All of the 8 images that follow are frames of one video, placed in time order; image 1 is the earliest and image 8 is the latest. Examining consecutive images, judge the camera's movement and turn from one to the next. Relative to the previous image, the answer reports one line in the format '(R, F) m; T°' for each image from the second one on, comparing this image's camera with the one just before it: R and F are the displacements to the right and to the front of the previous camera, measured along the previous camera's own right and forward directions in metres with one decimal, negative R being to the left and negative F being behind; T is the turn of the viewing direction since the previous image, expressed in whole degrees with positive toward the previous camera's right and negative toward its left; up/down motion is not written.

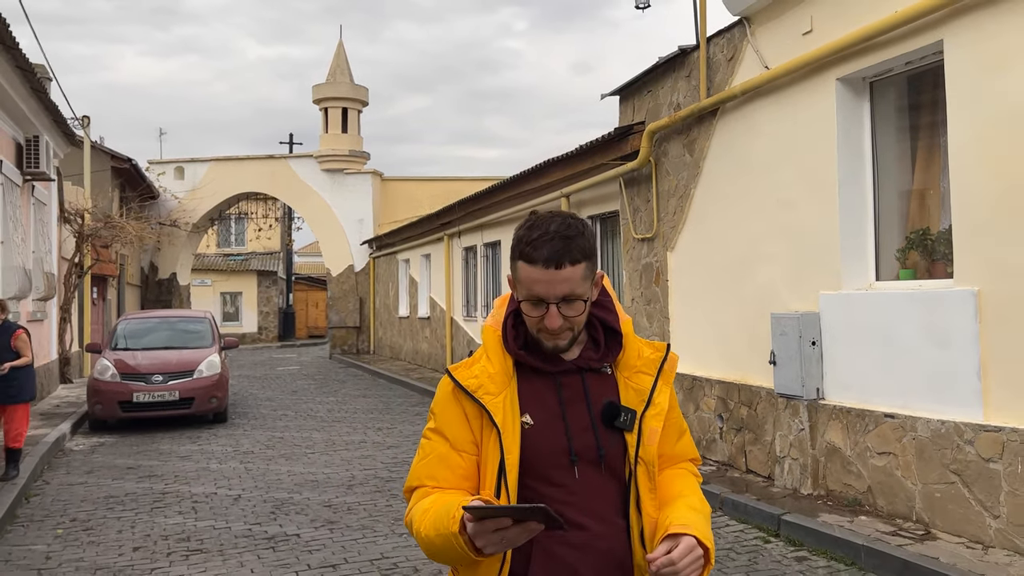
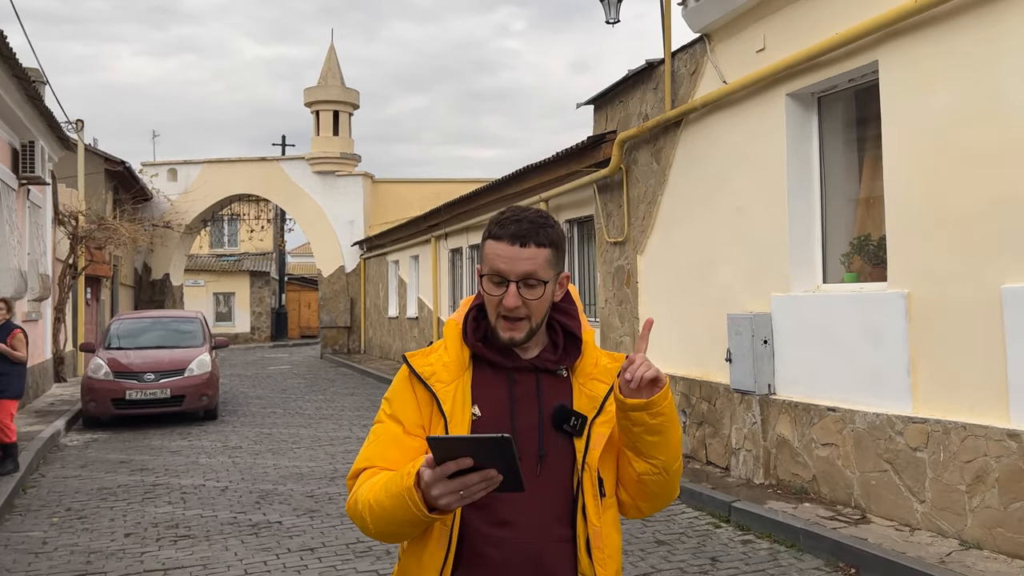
(+0.2, -0.4) m; 0°
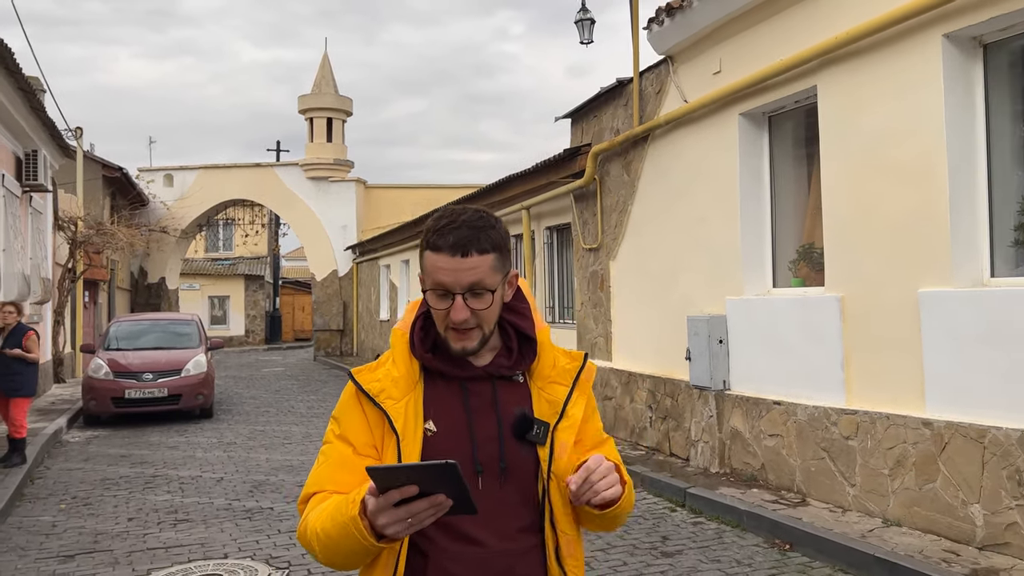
(+0.2, -0.5) m; 0°
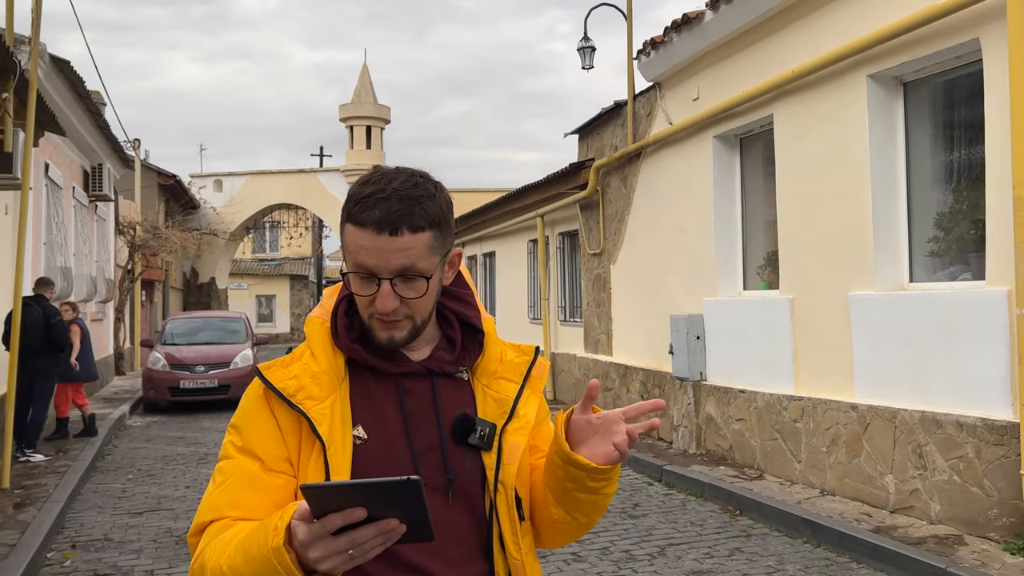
(+0.4, -1.0) m; -3°
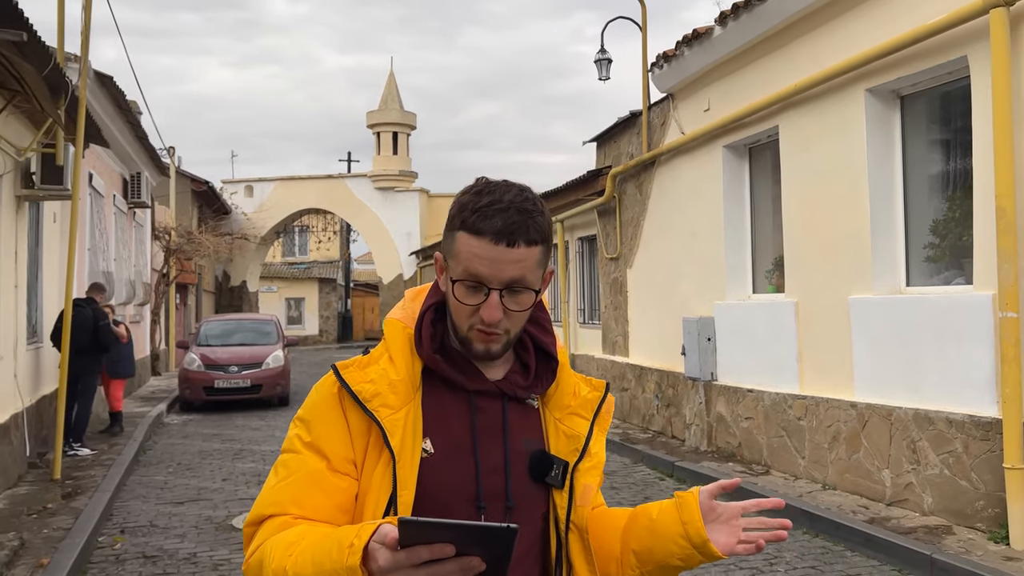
(+0.1, -0.4) m; -2°
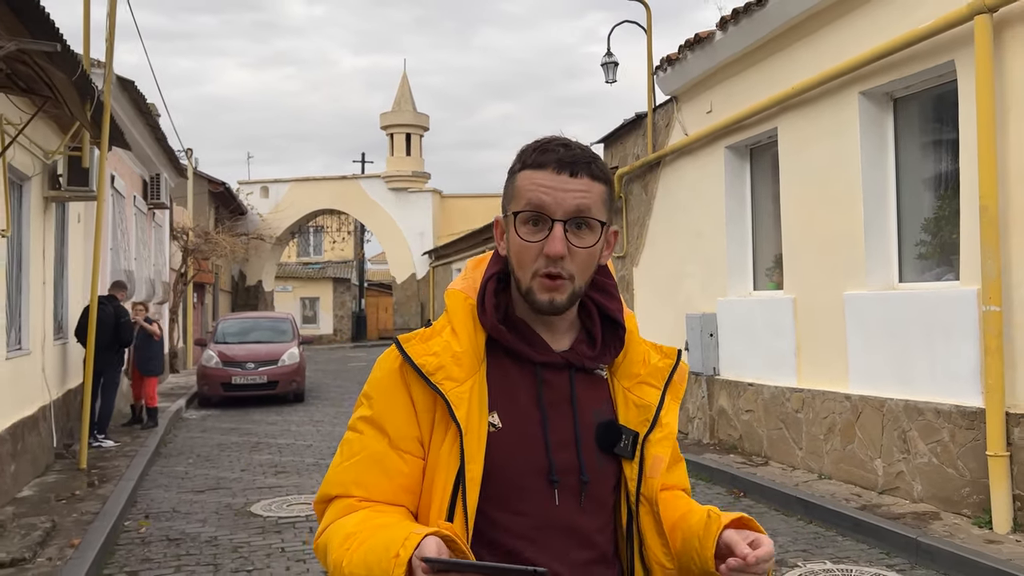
(+0.1, -0.3) m; -1°
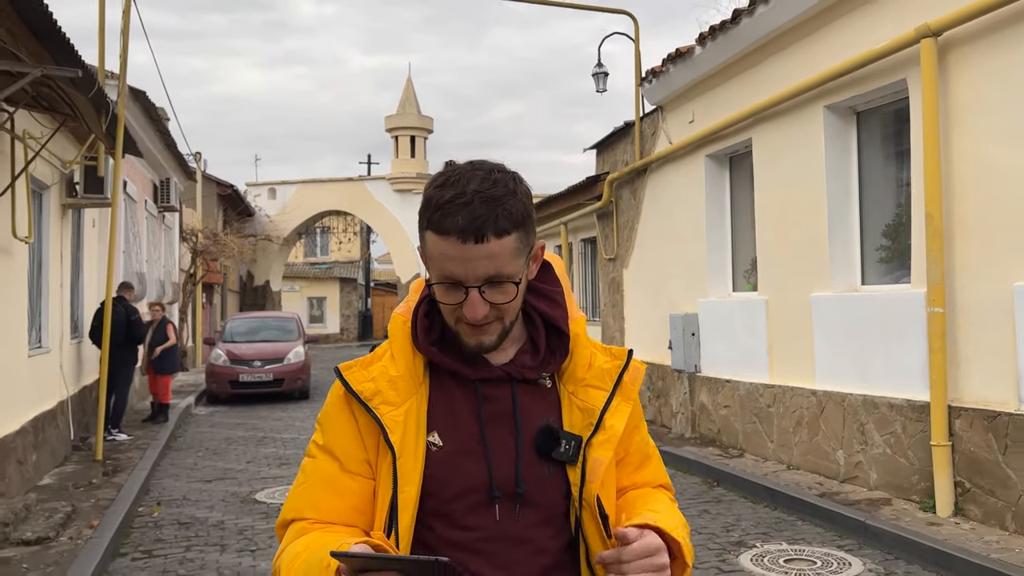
(+0.2, -0.4) m; -1°
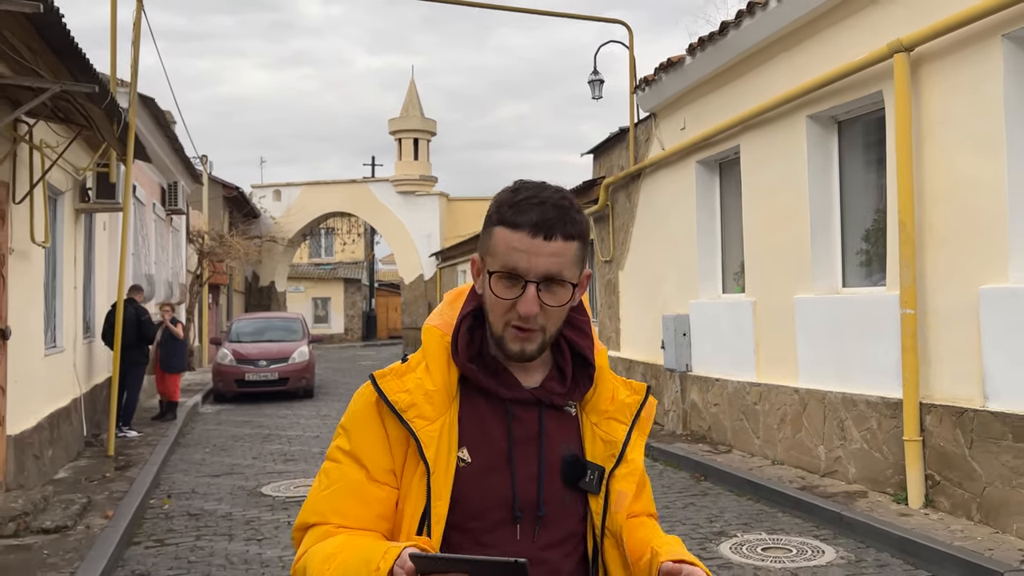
(+0.1, -0.3) m; 0°
